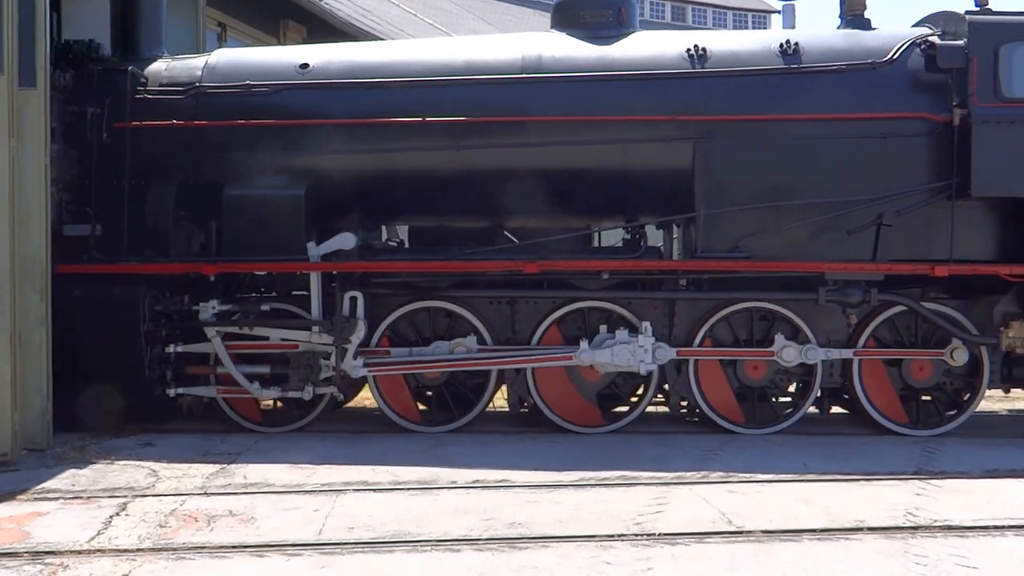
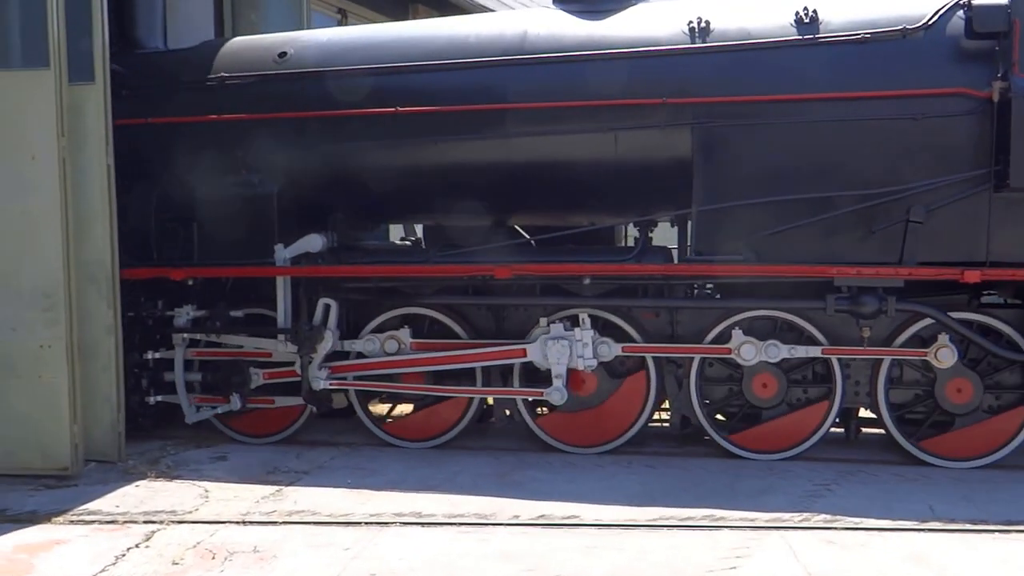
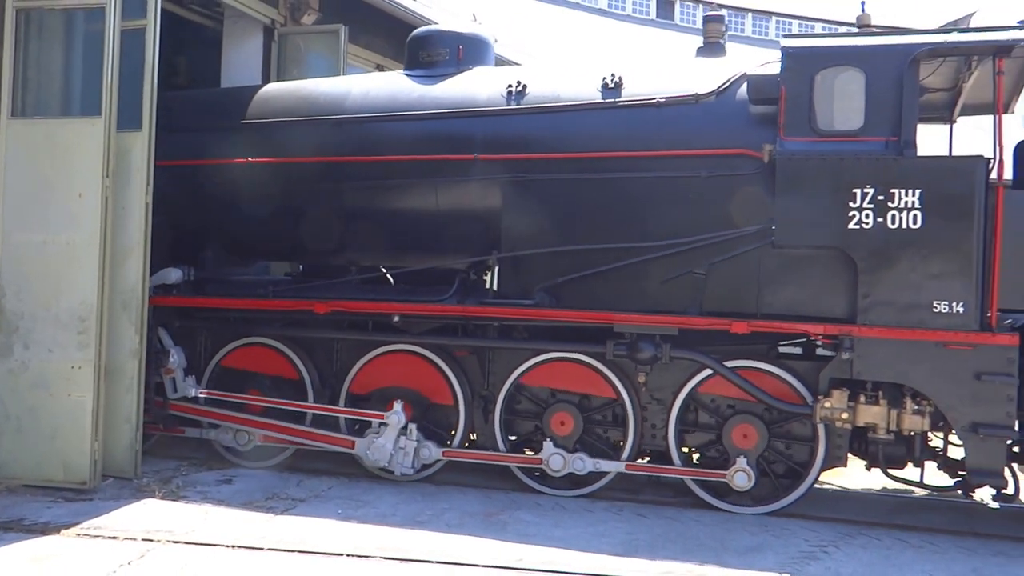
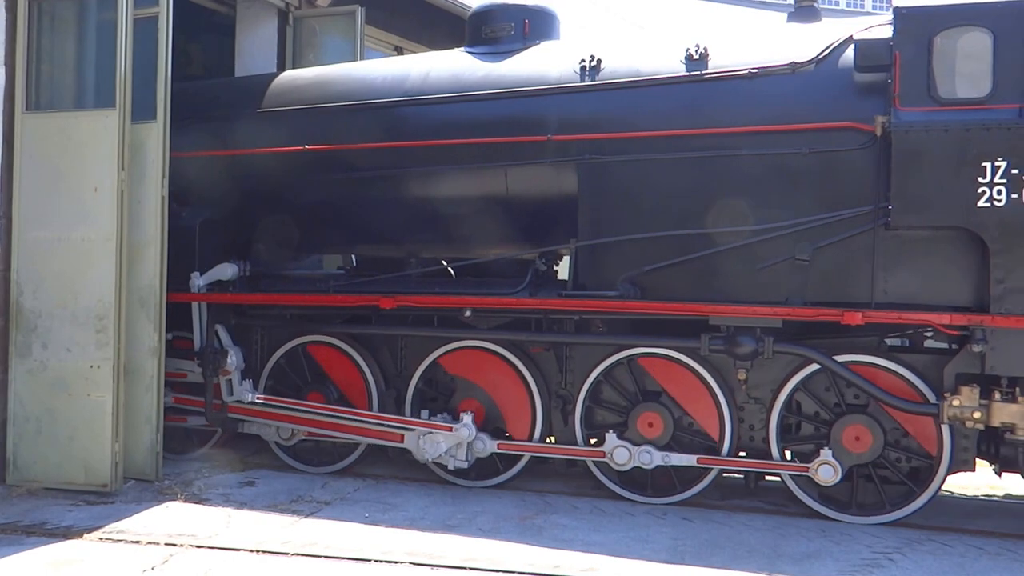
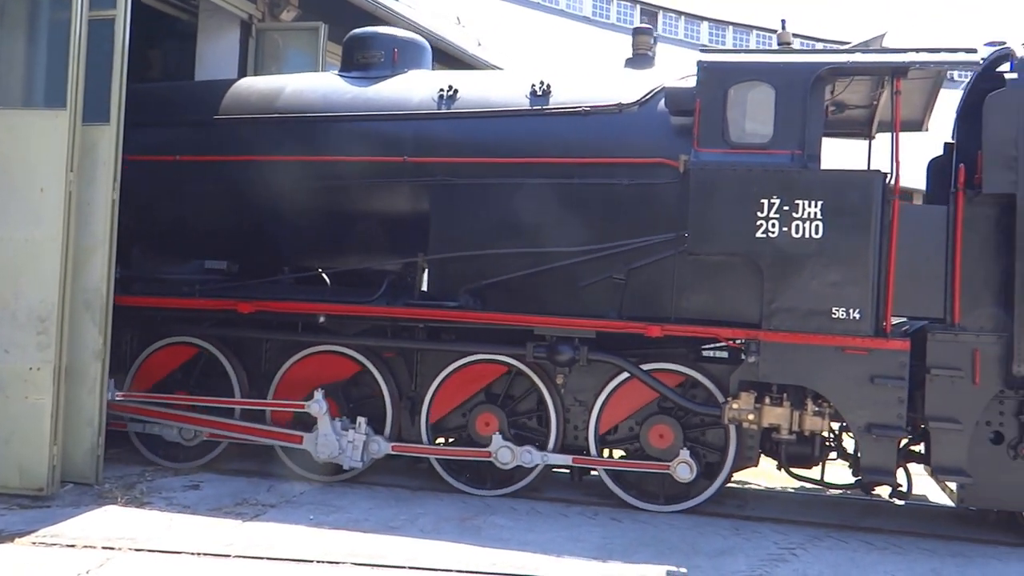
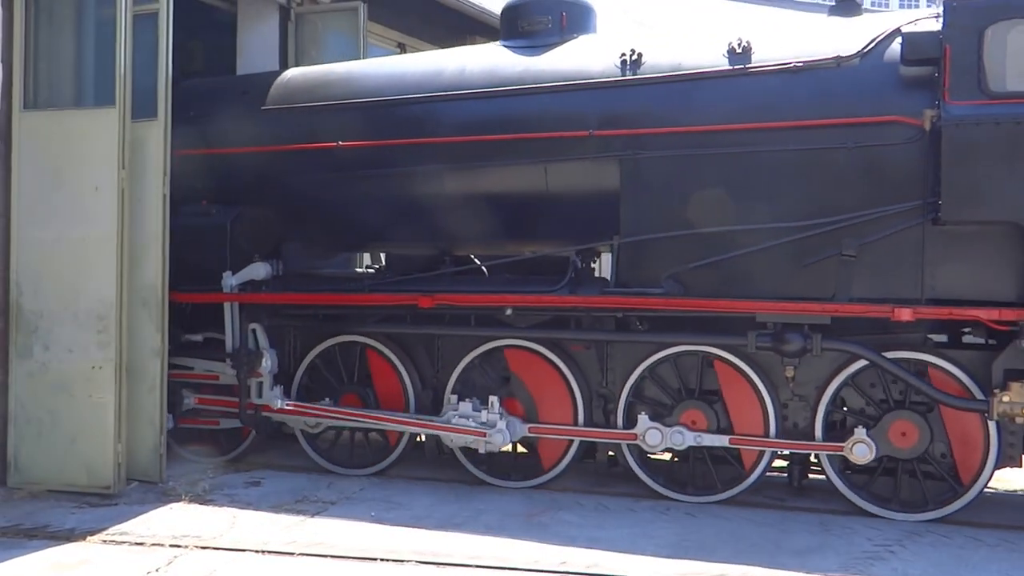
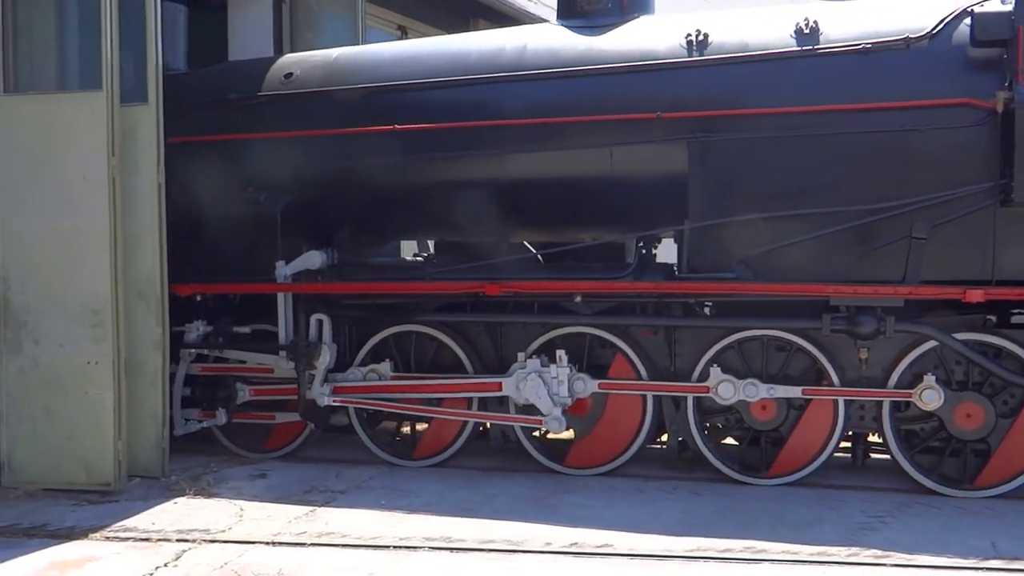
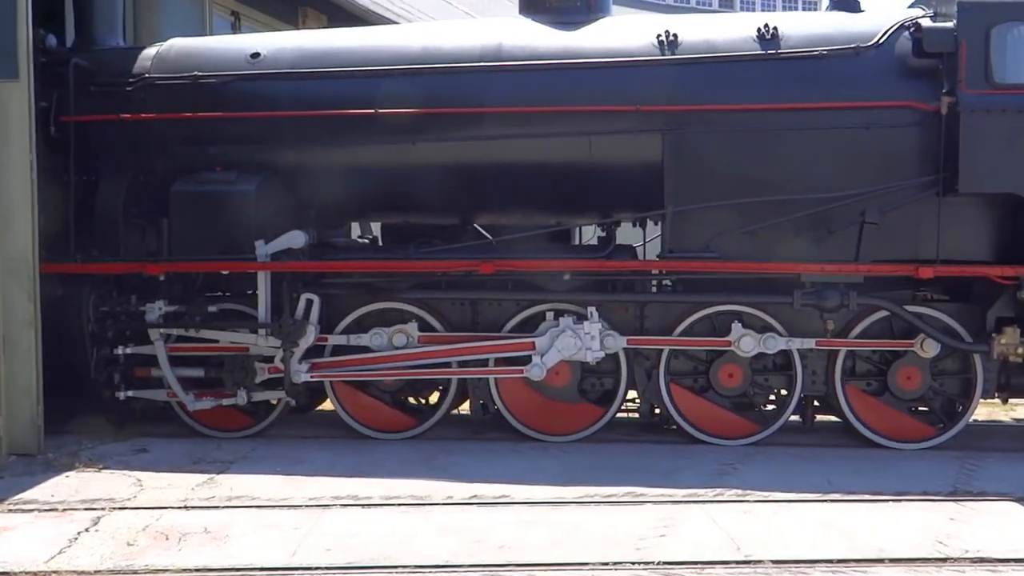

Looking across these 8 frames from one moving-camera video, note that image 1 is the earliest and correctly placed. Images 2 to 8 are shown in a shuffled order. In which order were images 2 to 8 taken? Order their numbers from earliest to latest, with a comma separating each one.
8, 2, 7, 6, 4, 3, 5
